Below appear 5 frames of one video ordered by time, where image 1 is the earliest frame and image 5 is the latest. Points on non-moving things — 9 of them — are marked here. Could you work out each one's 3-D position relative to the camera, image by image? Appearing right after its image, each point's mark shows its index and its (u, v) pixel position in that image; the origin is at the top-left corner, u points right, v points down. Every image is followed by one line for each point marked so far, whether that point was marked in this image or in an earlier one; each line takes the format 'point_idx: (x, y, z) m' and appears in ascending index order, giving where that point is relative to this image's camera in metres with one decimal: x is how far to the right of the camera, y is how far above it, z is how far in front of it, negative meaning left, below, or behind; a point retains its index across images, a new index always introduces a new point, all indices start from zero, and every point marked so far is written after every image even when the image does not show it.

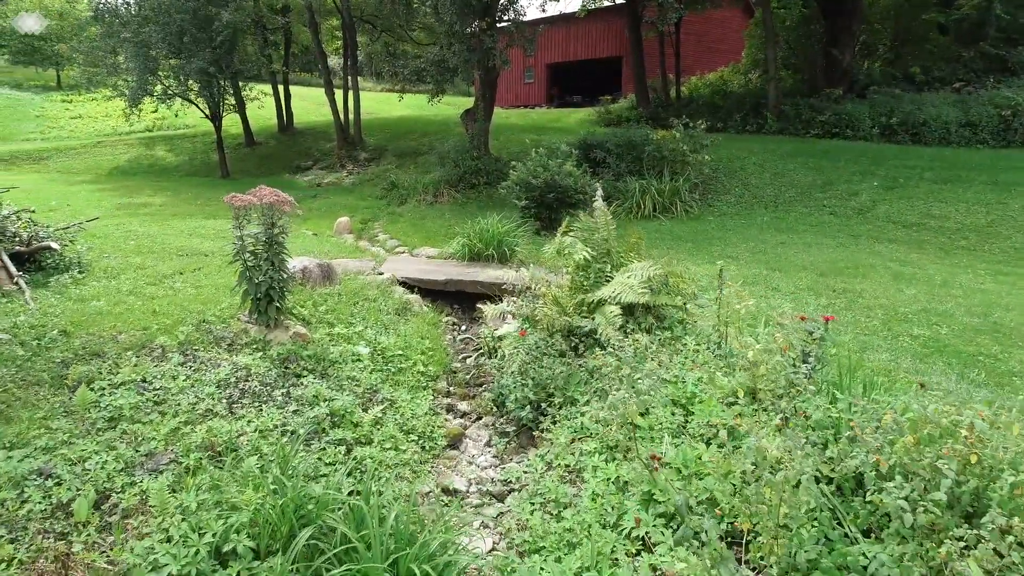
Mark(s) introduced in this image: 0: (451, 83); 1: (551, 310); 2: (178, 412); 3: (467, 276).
0: (-1.2, +4.1, +14.3) m
1: (+0.3, -0.2, +5.0) m
2: (-1.8, -0.7, +3.9) m
3: (-0.4, +0.1, +6.9) m
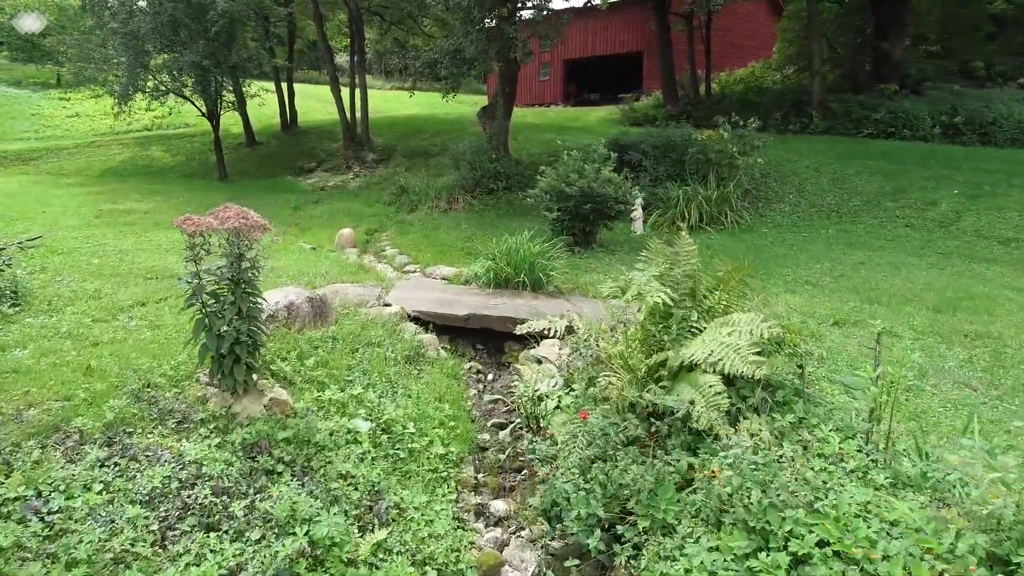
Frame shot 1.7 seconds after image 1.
0: (-0.8, +3.8, +13.0) m
1: (+0.6, -0.4, +3.7) m
2: (-1.5, -1.0, +2.5) m
3: (-0.1, -0.2, +5.6) m
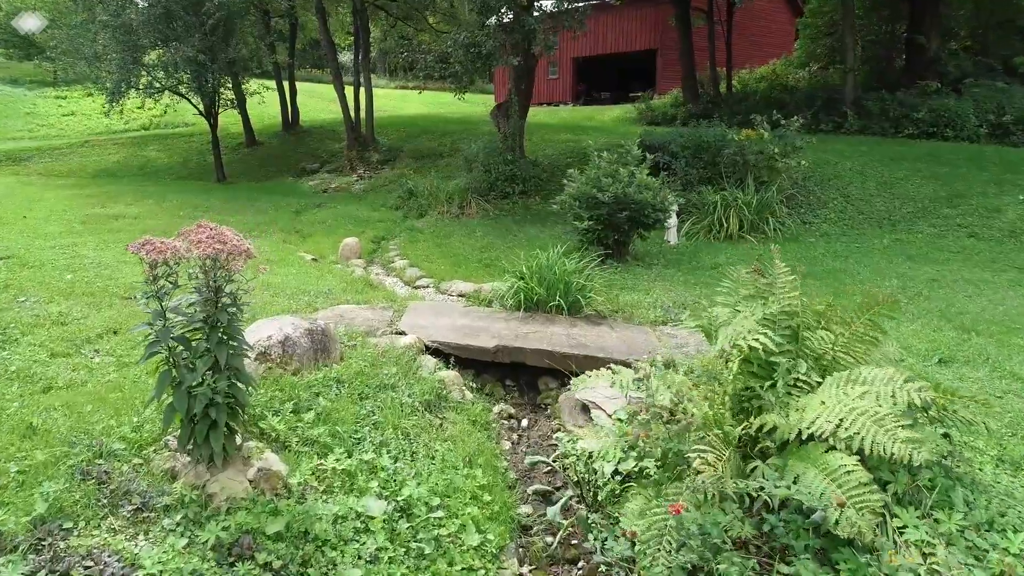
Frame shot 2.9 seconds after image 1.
0: (-0.6, +3.6, +12.1) m
1: (+0.8, -0.6, +2.8) m
2: (-1.3, -1.1, +1.7) m
3: (+0.1, -0.4, +4.7) m
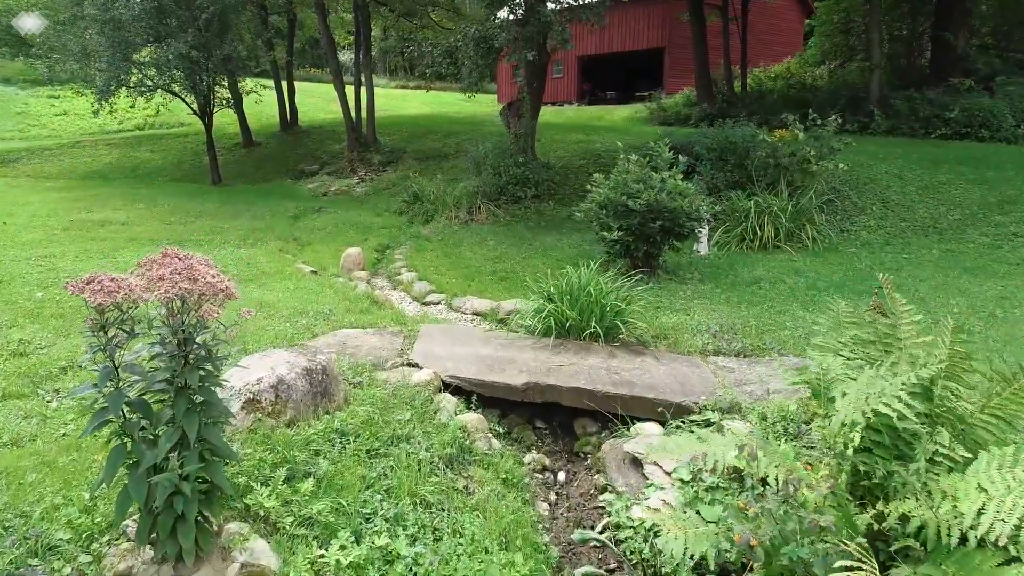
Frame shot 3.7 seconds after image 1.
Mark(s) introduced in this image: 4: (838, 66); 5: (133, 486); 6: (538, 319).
0: (-0.4, +3.5, +11.4) m
1: (+1.0, -0.8, +2.2) m
2: (-1.1, -1.3, +1.0) m
3: (+0.3, -0.5, +4.1) m
4: (+8.2, +5.7, +18.2) m
5: (-1.2, -0.6, +2.2) m
6: (+0.2, -0.2, +4.9) m
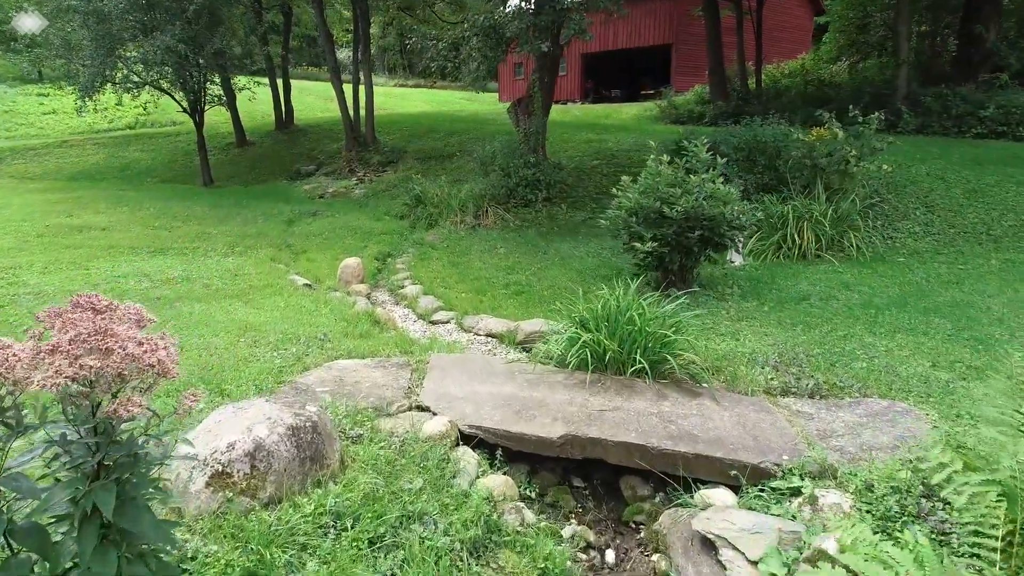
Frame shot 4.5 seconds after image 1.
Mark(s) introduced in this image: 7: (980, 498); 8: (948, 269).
0: (-0.2, +3.3, +10.7) m
1: (+1.1, -0.9, +1.4) m
2: (-1.0, -1.4, +0.3) m
3: (+0.4, -0.7, +3.3) m
4: (+8.3, +5.5, +17.4) m
5: (-1.0, -0.7, +1.4) m
6: (+0.3, -0.3, +4.1) m
7: (+1.3, -0.5, +2.1) m
8: (+4.1, +0.2, +6.8) m
